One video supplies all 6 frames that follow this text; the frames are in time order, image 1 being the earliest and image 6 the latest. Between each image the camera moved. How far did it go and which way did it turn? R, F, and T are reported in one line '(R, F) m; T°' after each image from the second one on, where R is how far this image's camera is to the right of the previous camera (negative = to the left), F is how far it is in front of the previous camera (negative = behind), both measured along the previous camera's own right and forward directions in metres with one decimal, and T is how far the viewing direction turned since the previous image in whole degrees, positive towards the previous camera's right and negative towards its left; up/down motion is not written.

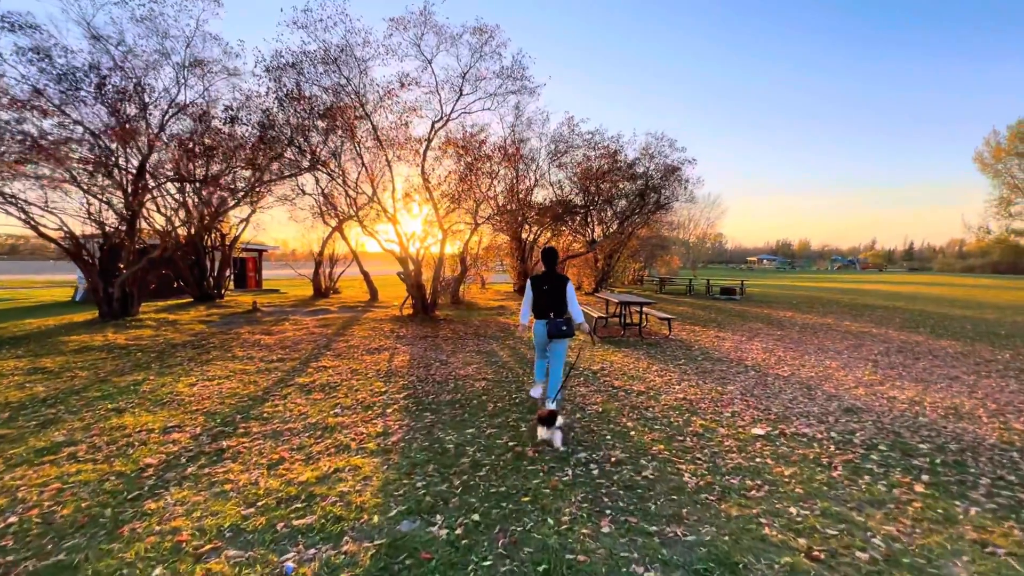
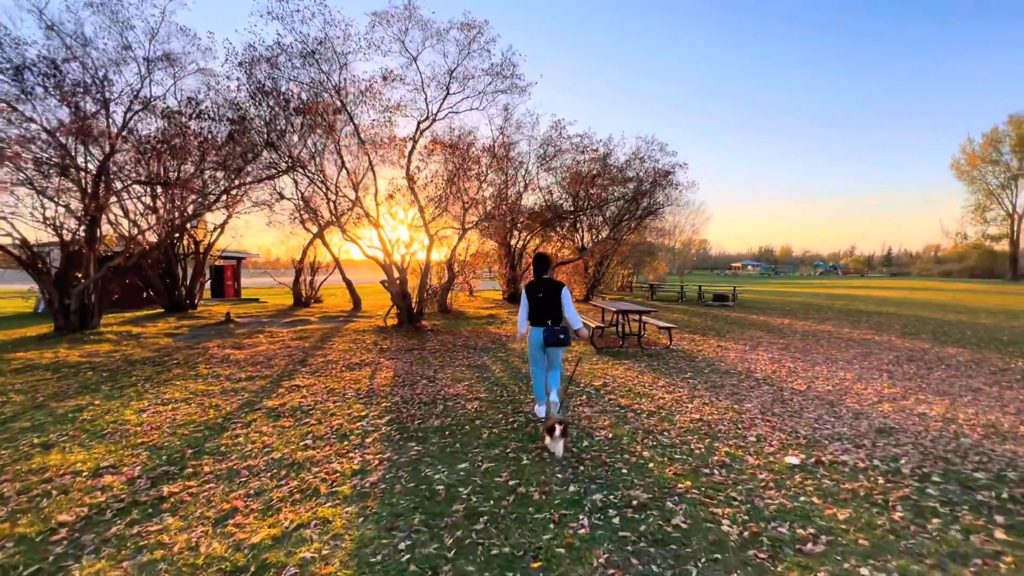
(-0.1, +0.7) m; +2°
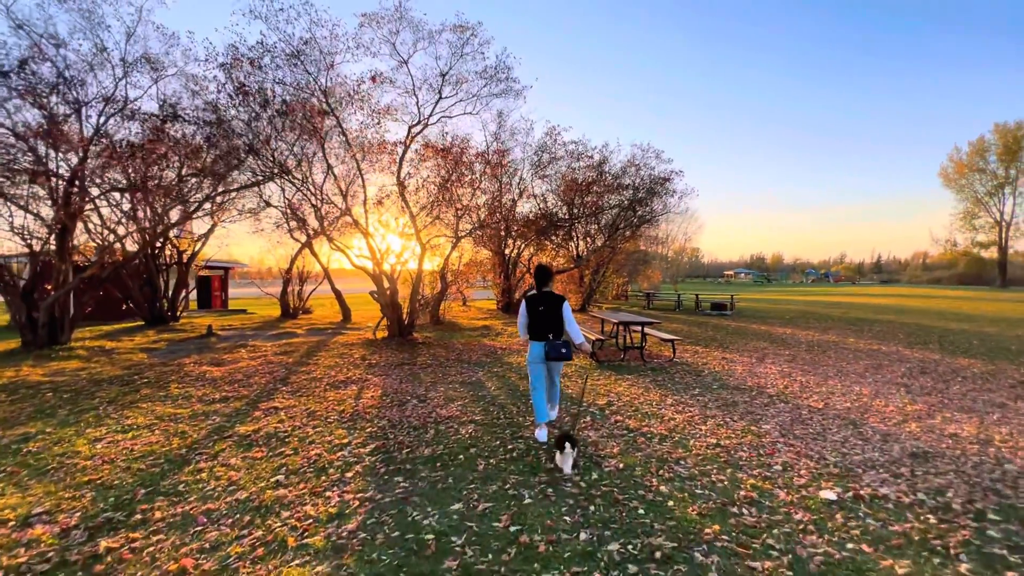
(0.0, +0.5) m; +1°
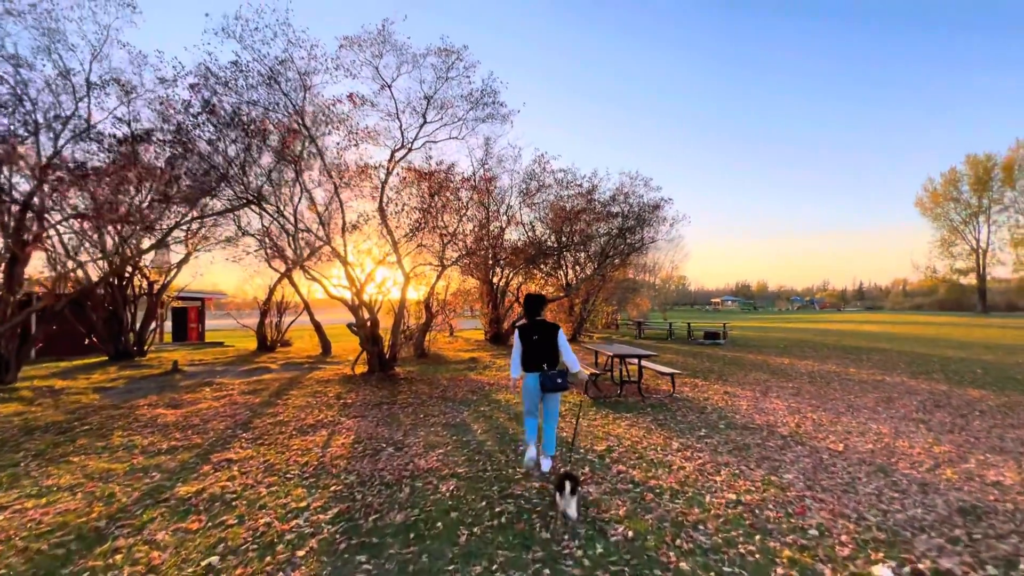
(0.0, +0.6) m; +1°
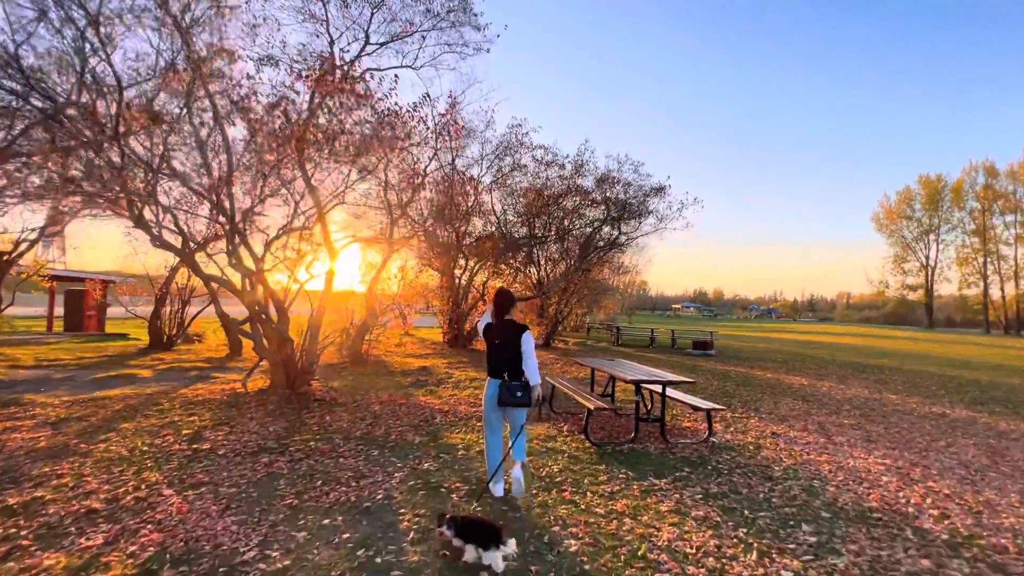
(-0.1, +3.3) m; +4°
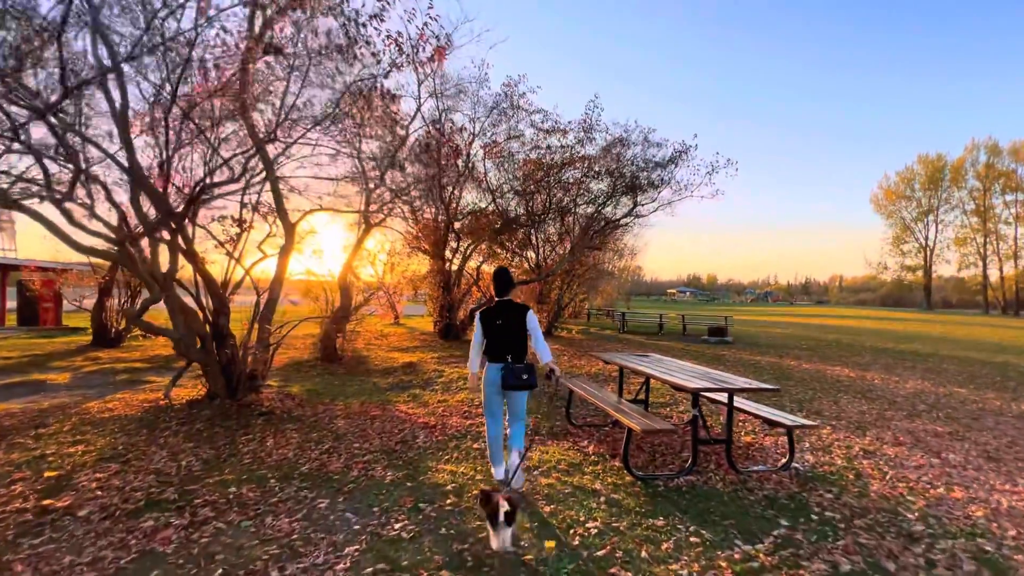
(-0.1, +1.9) m; +1°
